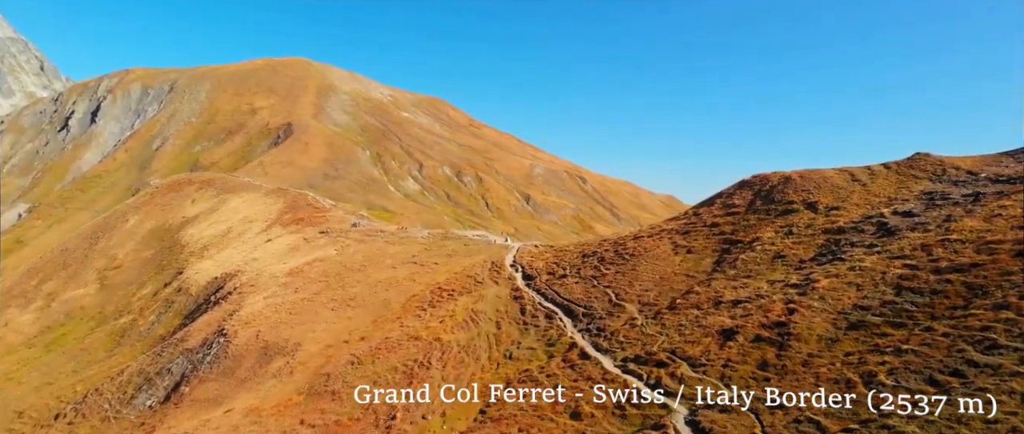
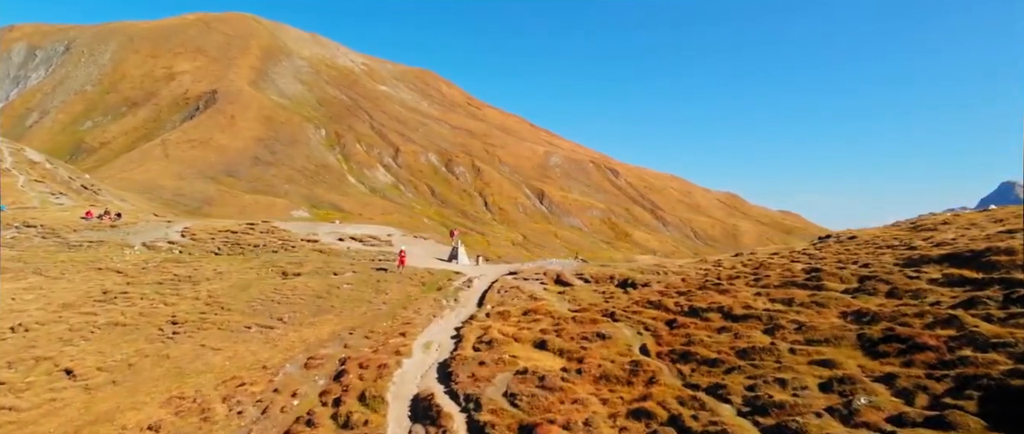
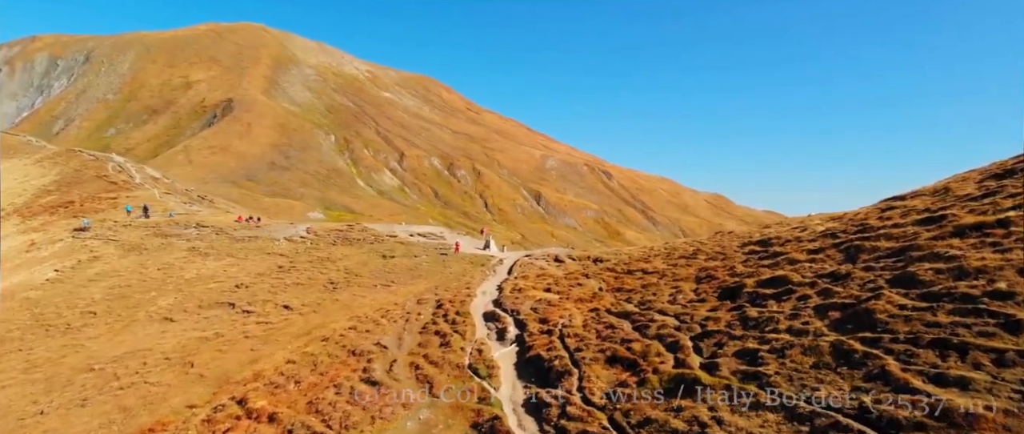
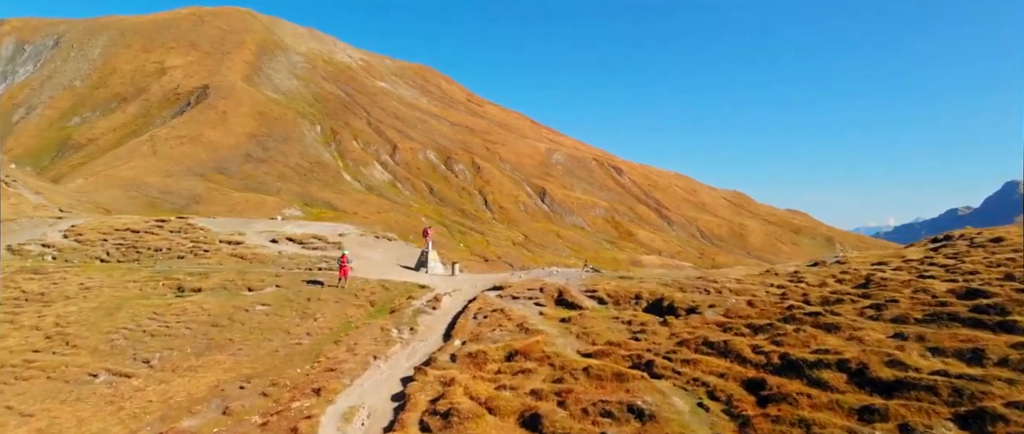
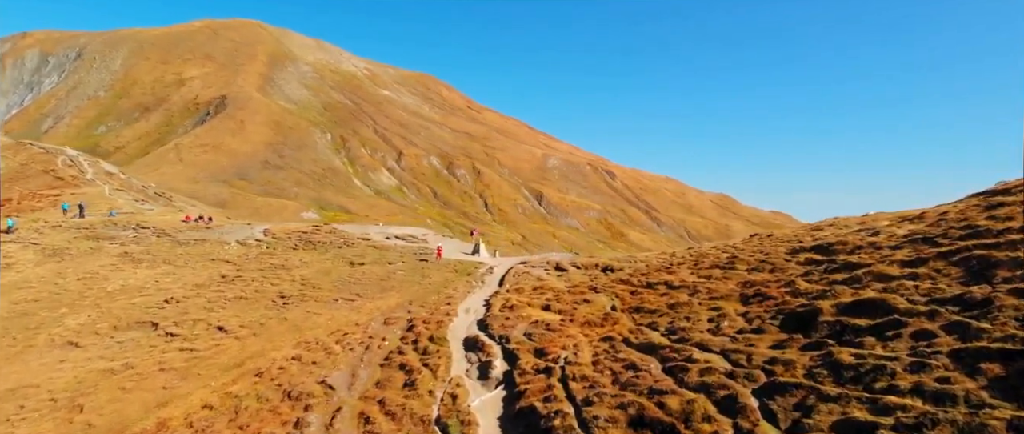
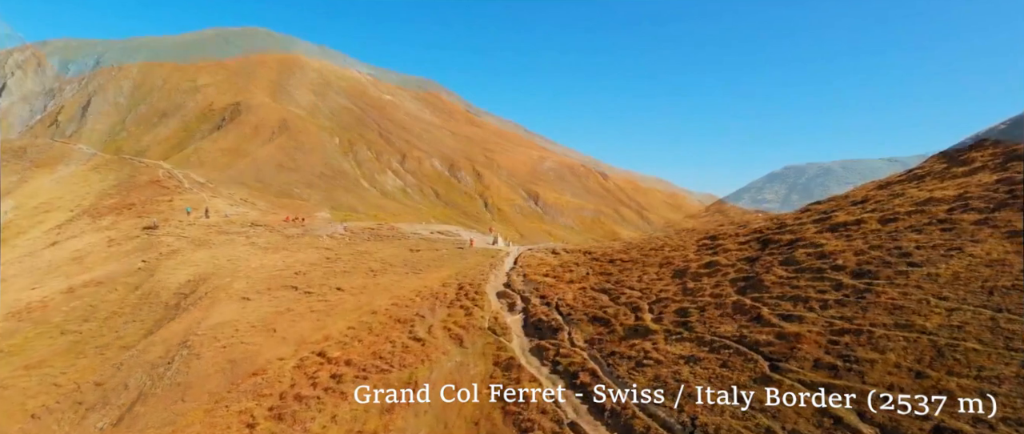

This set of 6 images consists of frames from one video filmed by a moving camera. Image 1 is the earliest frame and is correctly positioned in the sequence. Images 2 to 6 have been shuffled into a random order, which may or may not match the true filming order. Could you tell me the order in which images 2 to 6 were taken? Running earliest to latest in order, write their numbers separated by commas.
6, 3, 5, 2, 4
